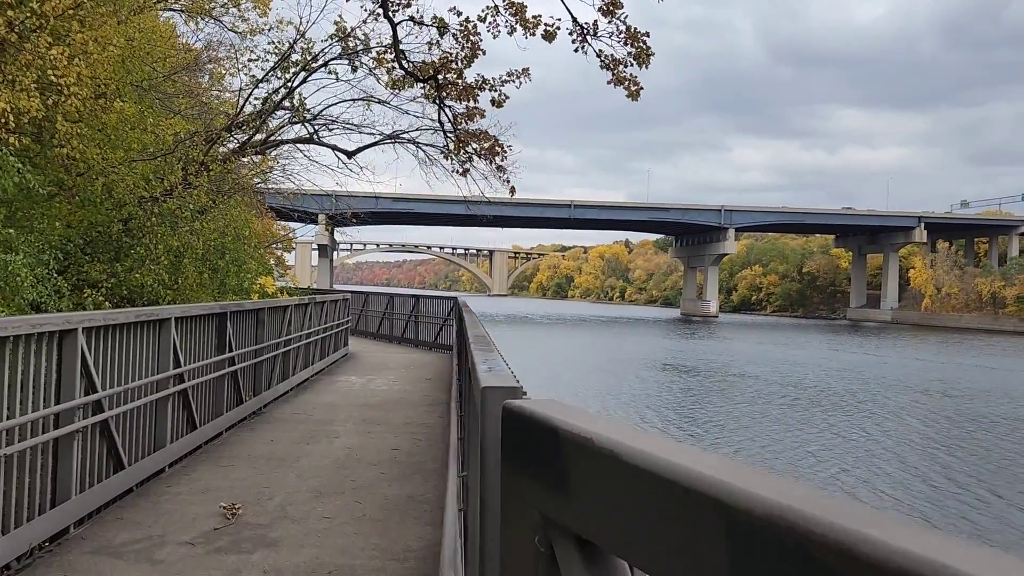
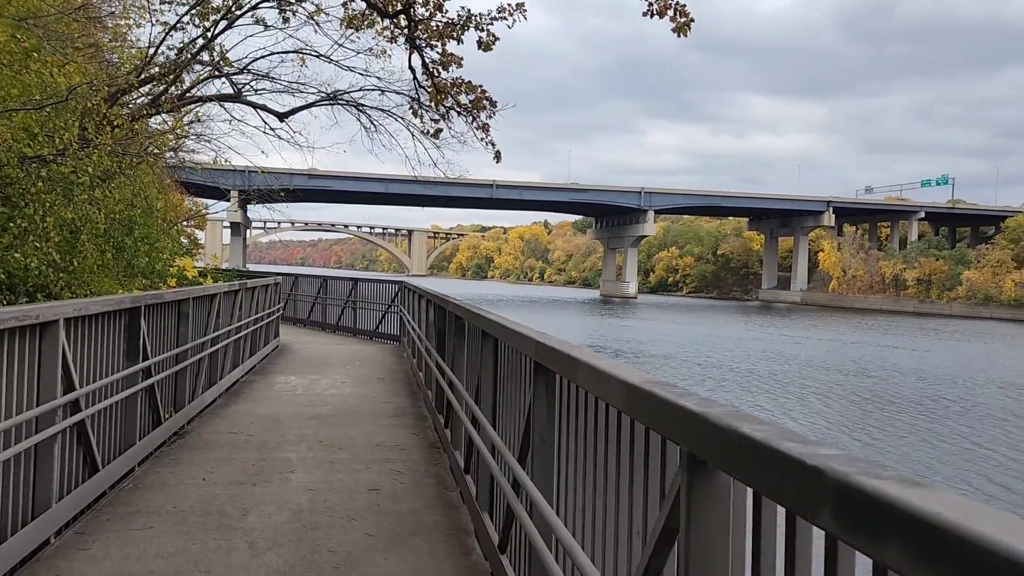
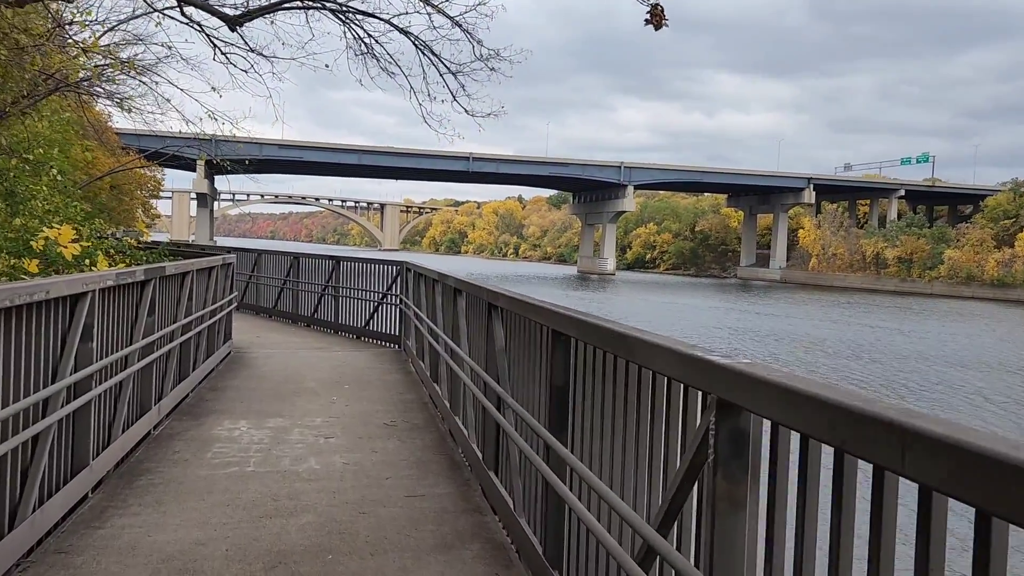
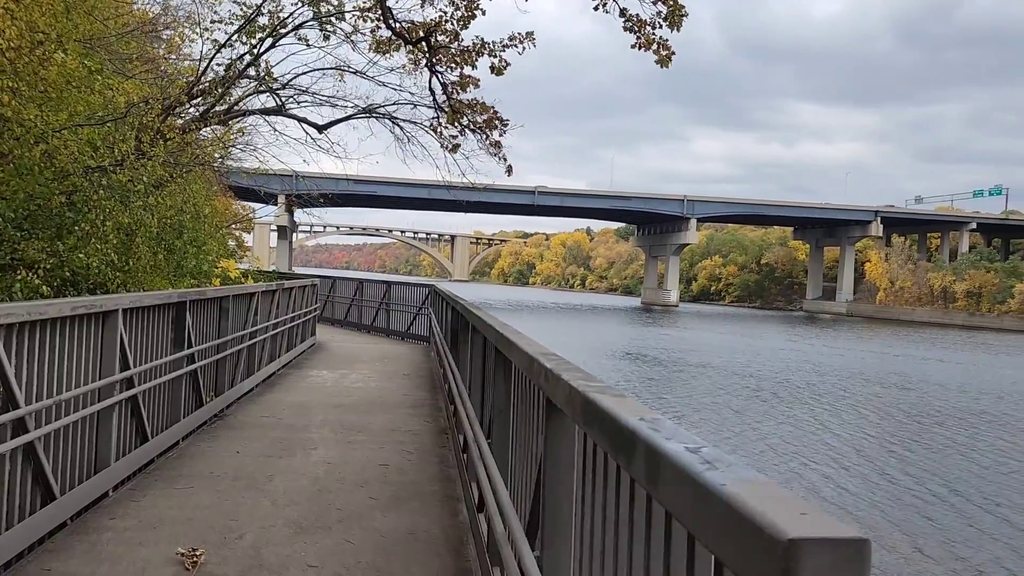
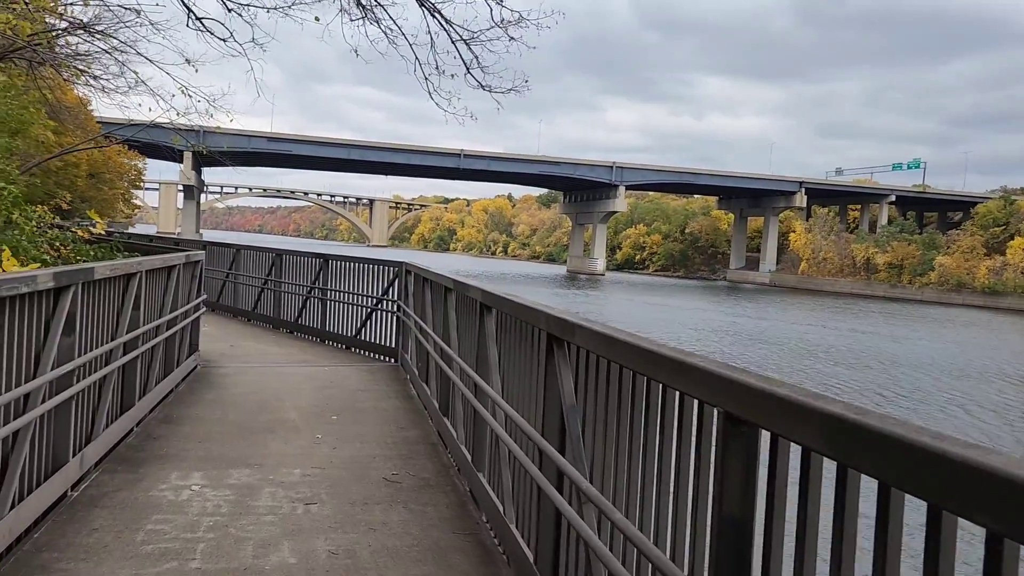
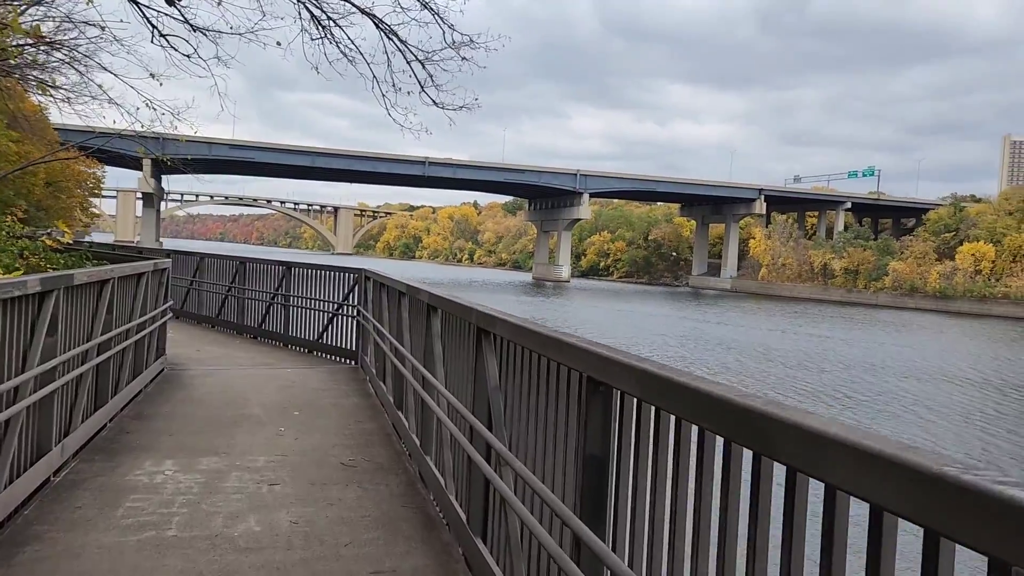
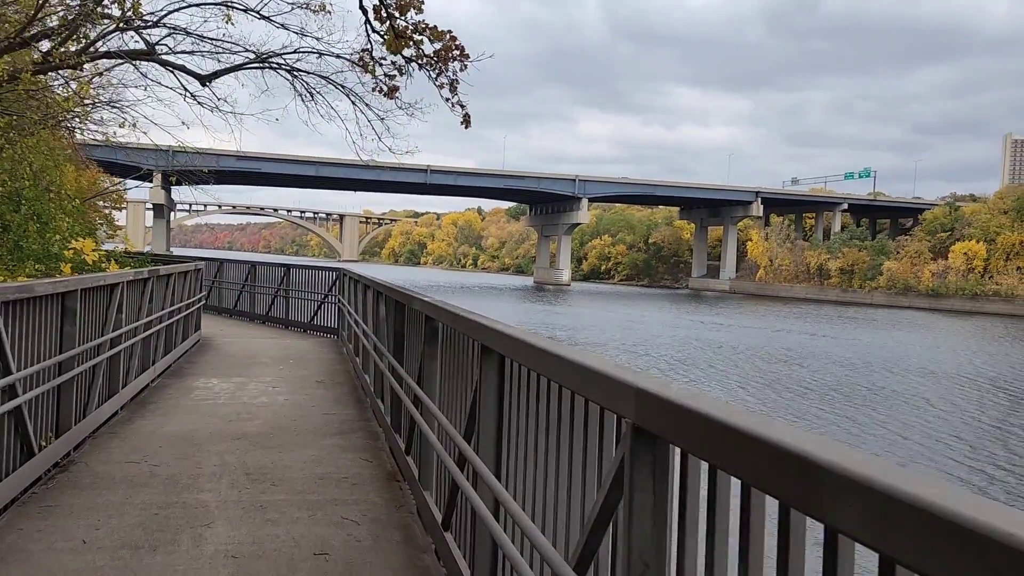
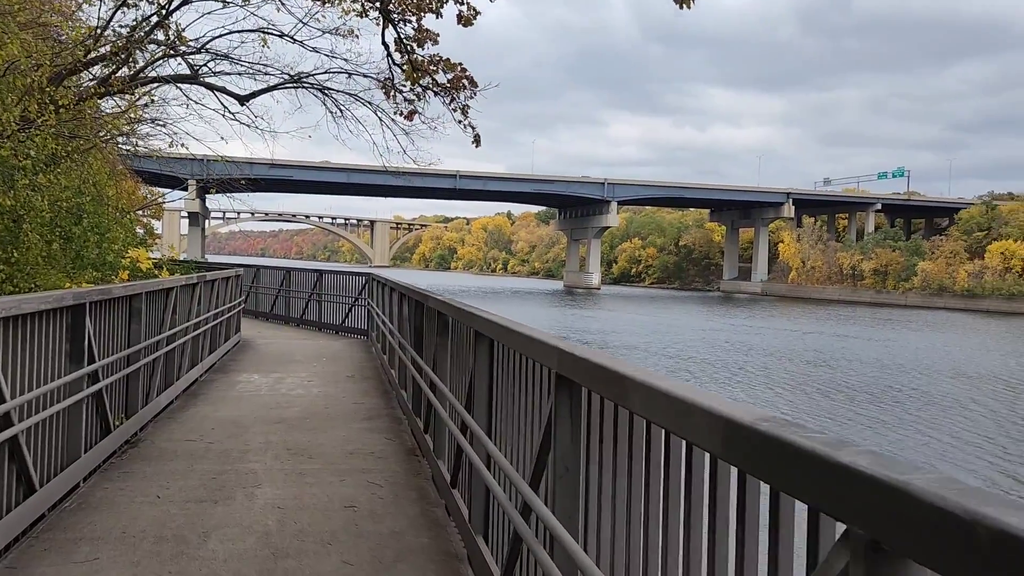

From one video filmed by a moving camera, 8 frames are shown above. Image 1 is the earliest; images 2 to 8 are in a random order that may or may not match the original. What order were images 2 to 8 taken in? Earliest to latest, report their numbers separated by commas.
4, 2, 8, 7, 3, 6, 5
